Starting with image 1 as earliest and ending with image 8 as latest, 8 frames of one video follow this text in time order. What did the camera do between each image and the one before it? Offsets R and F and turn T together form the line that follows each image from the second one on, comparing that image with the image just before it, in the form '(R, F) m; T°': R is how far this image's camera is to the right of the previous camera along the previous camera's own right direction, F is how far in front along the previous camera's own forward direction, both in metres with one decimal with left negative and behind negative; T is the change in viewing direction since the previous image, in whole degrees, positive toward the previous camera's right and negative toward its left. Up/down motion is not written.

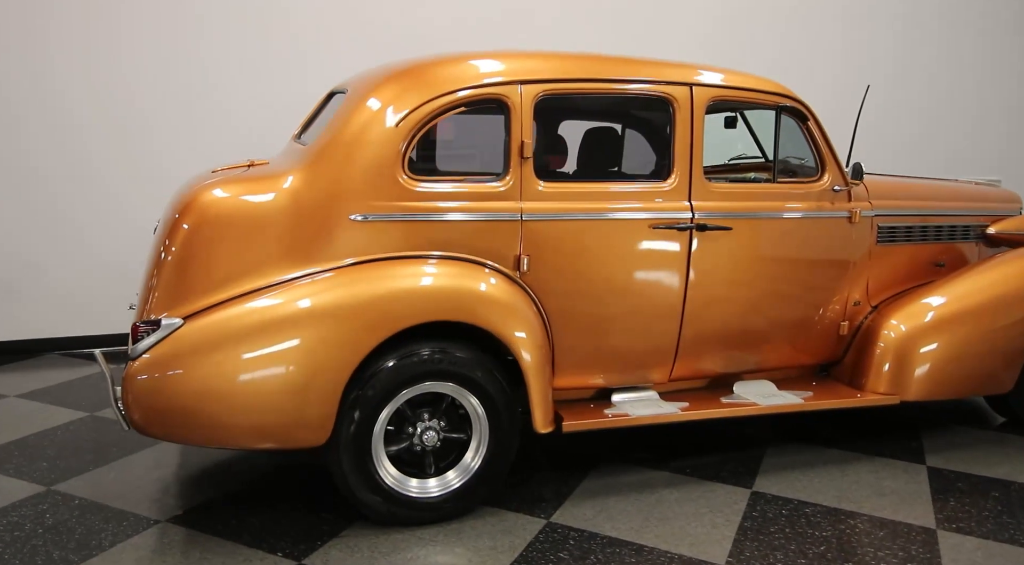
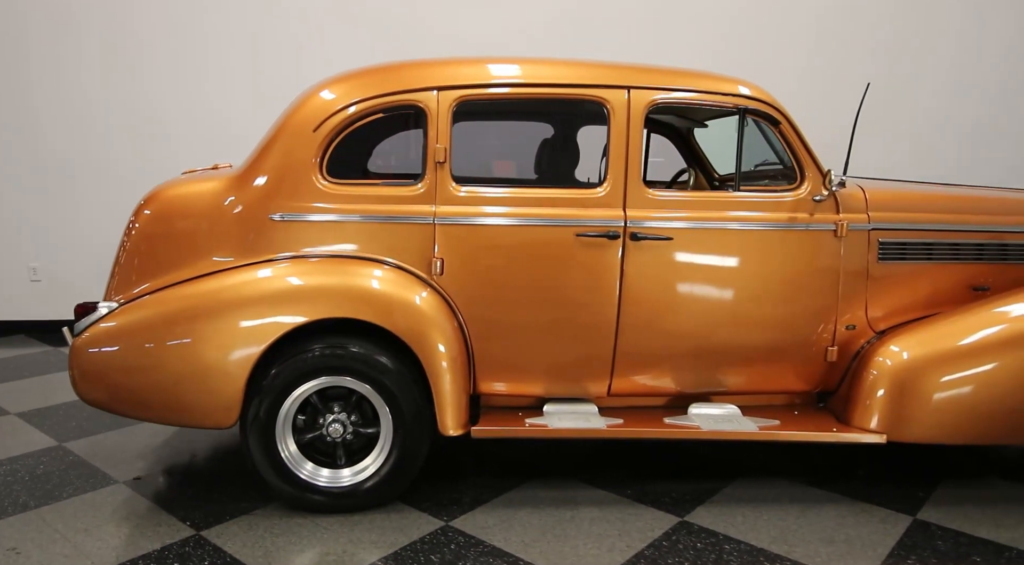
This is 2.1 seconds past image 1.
(+0.9, +0.1) m; -14°
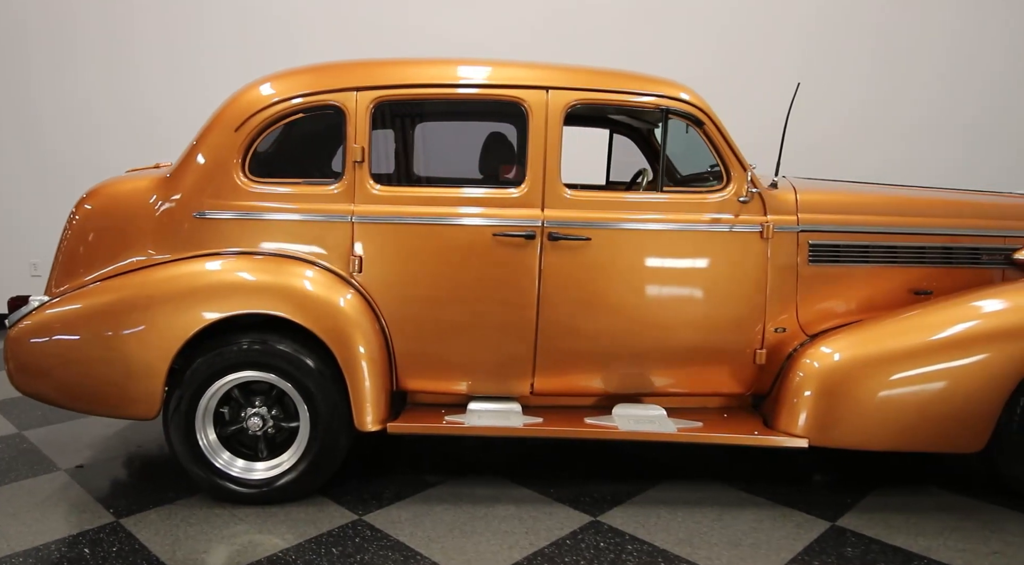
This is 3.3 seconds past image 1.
(+0.4, 0.0) m; -3°
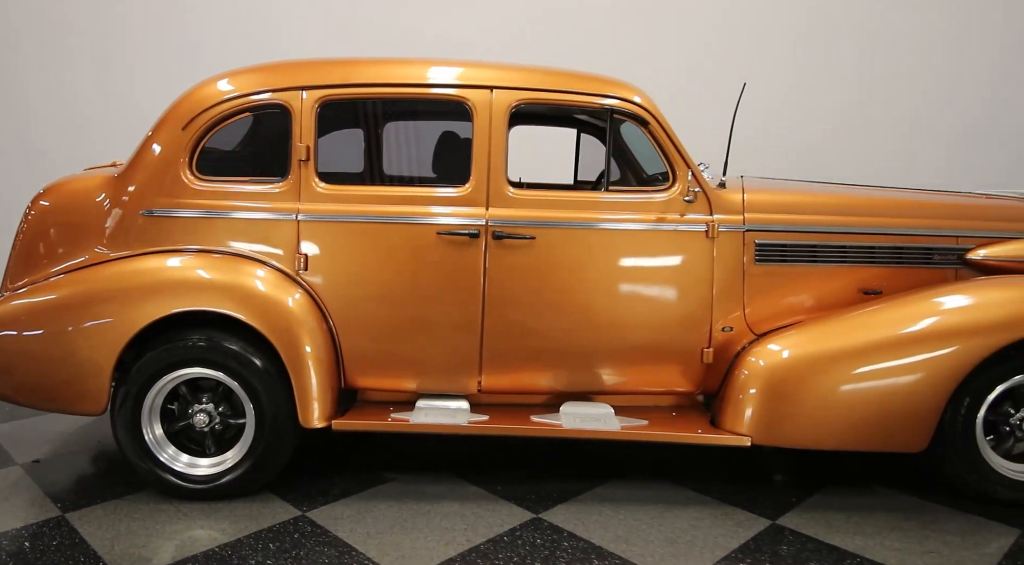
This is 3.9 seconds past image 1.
(+0.2, 0.0) m; -1°
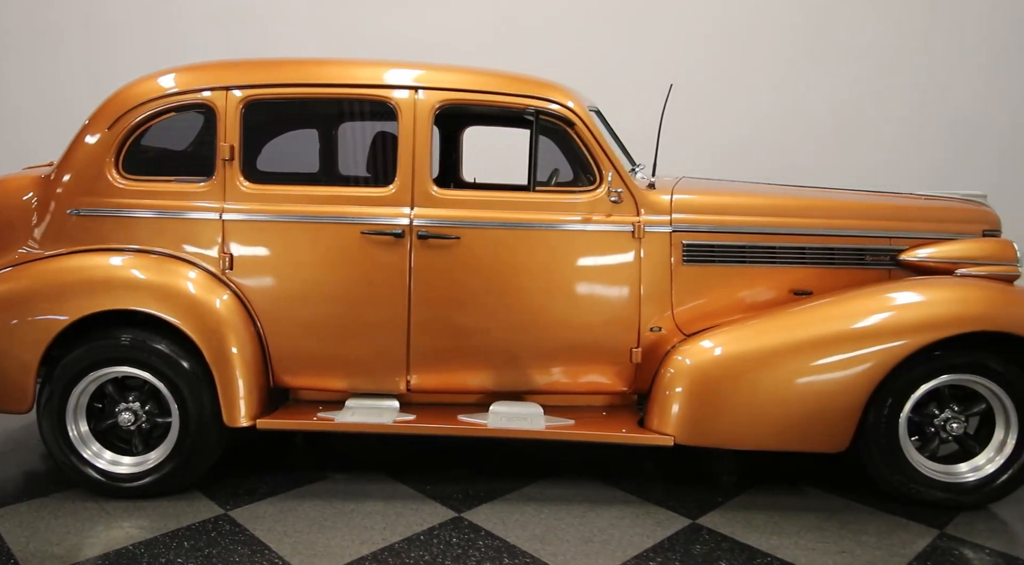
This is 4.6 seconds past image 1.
(+0.3, 0.0) m; 0°
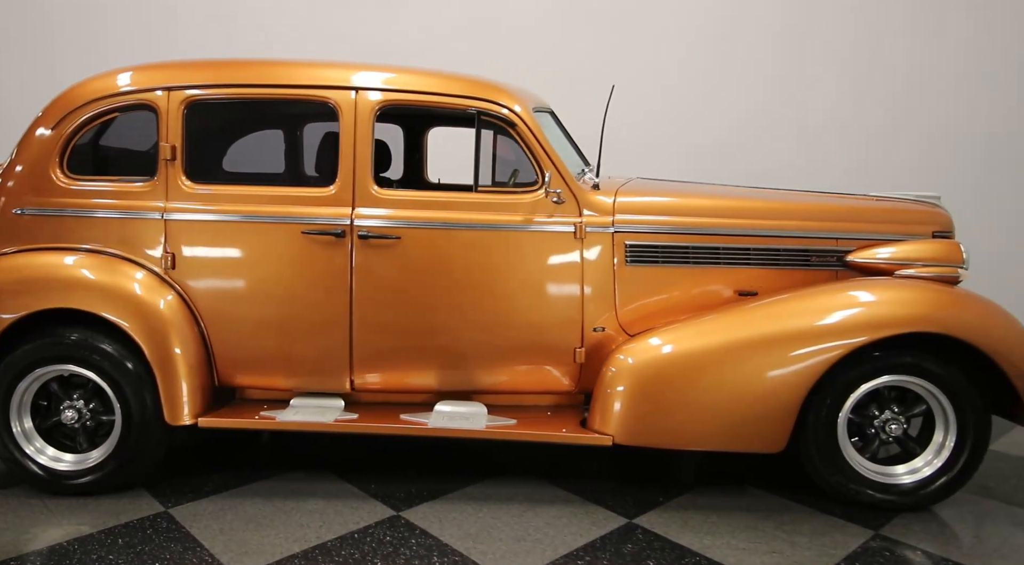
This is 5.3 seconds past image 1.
(+0.2, 0.0) m; 0°
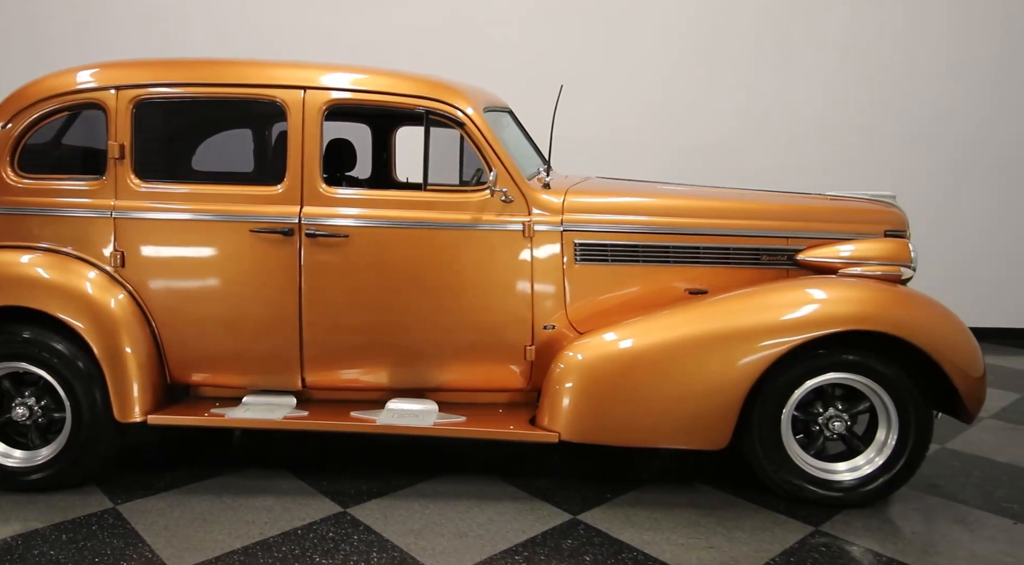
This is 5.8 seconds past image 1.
(+0.2, 0.0) m; 0°
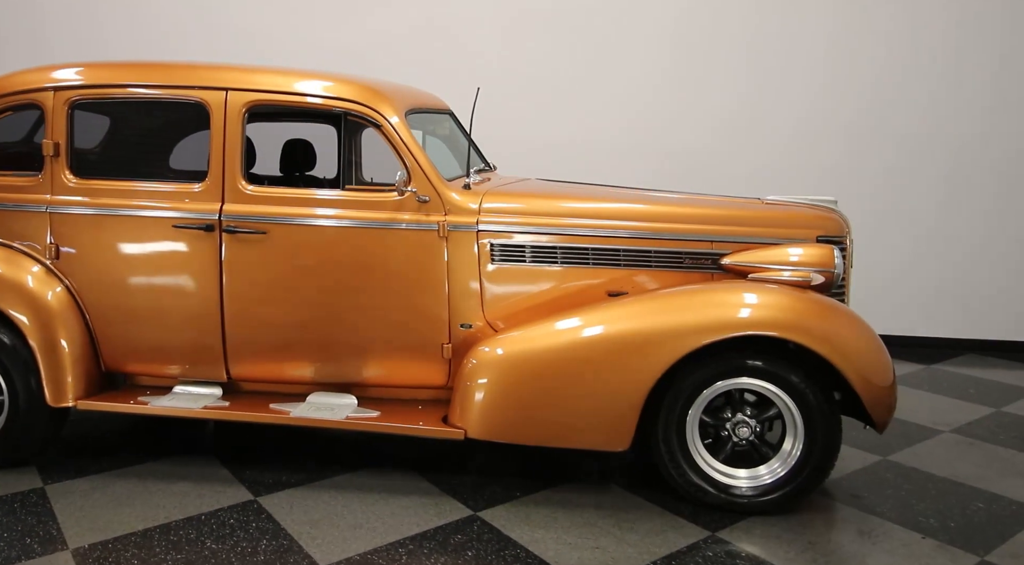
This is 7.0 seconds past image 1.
(+0.5, 0.0) m; -3°
